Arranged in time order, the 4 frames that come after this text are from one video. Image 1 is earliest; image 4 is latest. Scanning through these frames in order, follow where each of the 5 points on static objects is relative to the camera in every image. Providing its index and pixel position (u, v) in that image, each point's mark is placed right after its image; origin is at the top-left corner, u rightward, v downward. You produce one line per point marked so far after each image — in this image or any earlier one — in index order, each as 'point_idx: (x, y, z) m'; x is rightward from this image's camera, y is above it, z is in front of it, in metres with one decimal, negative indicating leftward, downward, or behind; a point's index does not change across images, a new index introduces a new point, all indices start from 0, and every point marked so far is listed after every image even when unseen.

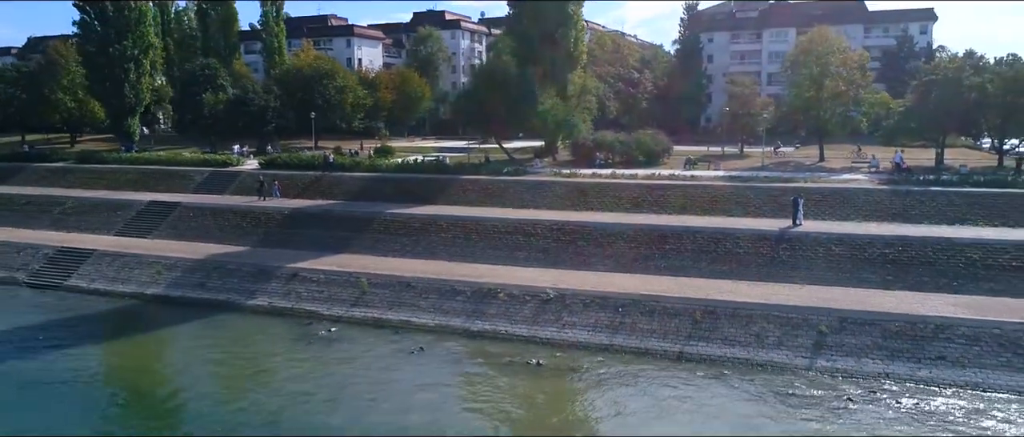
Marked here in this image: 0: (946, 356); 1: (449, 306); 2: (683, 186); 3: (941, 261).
0: (+6.6, -2.1, +11.8) m
1: (-1.2, -1.6, +15.0) m
2: (+4.2, +0.8, +18.7) m
3: (+8.0, -0.7, +14.2) m
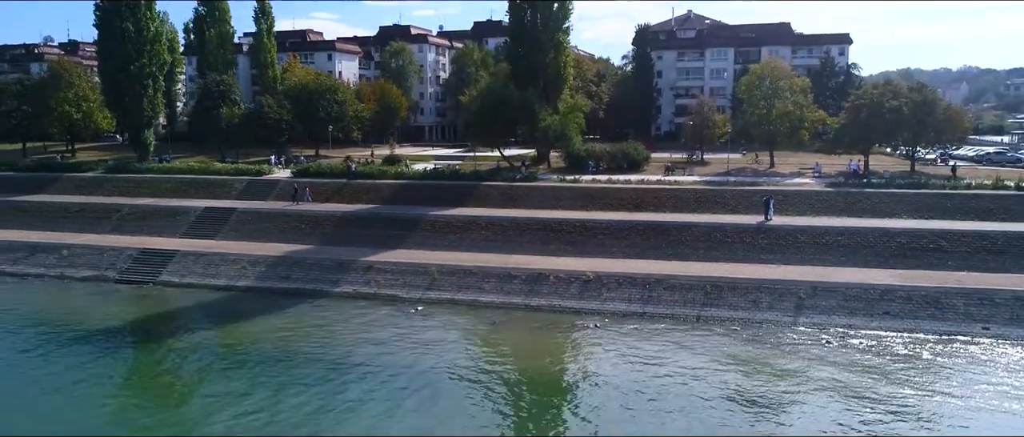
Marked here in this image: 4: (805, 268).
0: (+8.1, -2.0, +16.5) m
1: (-0.1, -1.6, +18.9) m
2: (+4.9, +0.8, +23.1) m
3: (+9.1, -0.6, +19.1) m
4: (+7.1, -1.2, +18.6) m
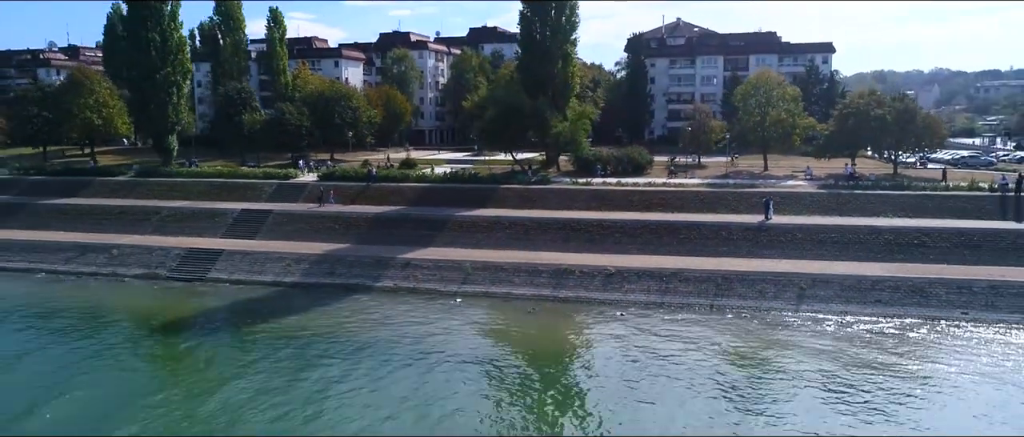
0: (+8.9, -1.9, +18.7) m
1: (+0.7, -1.6, +20.8) m
2: (+5.5, +0.8, +25.2) m
3: (+9.9, -0.6, +21.3) m
4: (+7.8, -1.2, +20.7) m
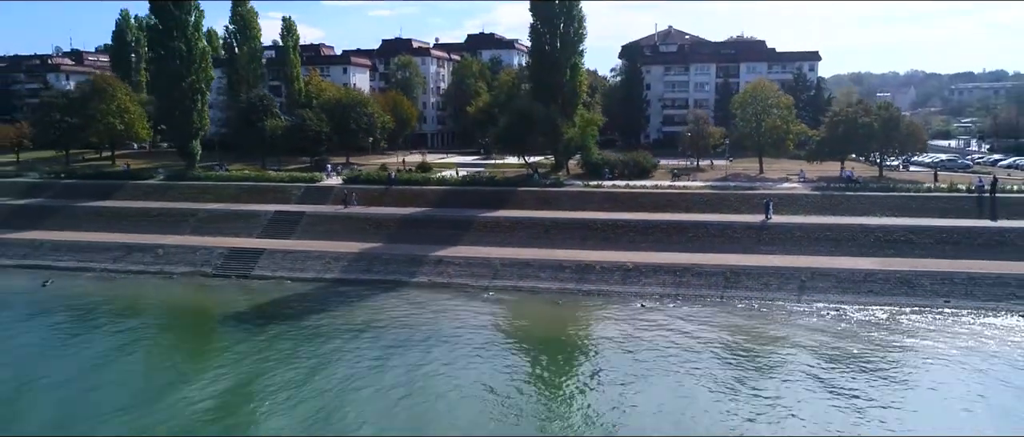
0: (+9.7, -1.9, +20.8) m
1: (+1.5, -1.6, +22.7) m
2: (+6.1, +0.9, +27.3) m
3: (+10.6, -0.5, +23.4) m
4: (+8.6, -1.2, +22.8) m
